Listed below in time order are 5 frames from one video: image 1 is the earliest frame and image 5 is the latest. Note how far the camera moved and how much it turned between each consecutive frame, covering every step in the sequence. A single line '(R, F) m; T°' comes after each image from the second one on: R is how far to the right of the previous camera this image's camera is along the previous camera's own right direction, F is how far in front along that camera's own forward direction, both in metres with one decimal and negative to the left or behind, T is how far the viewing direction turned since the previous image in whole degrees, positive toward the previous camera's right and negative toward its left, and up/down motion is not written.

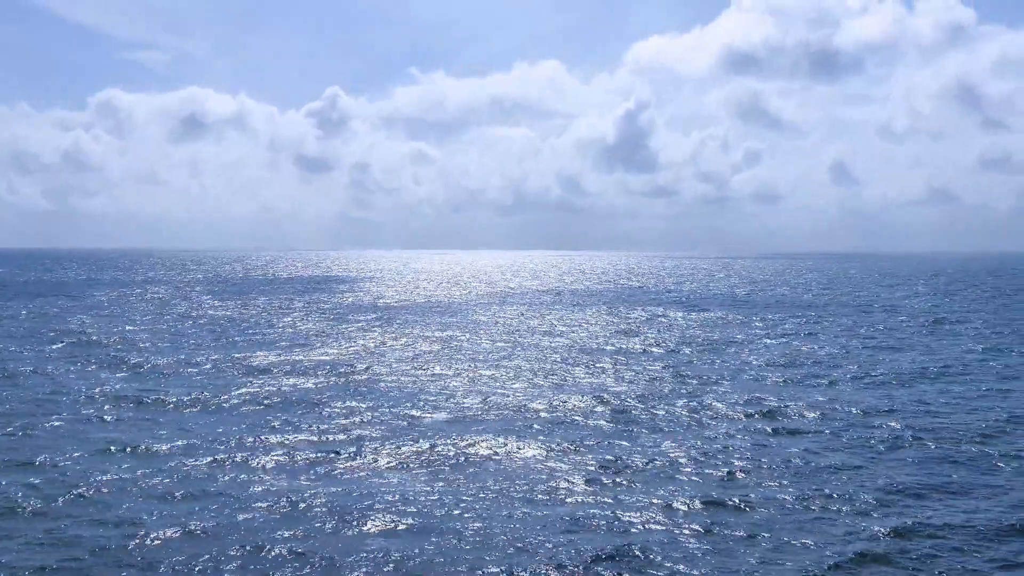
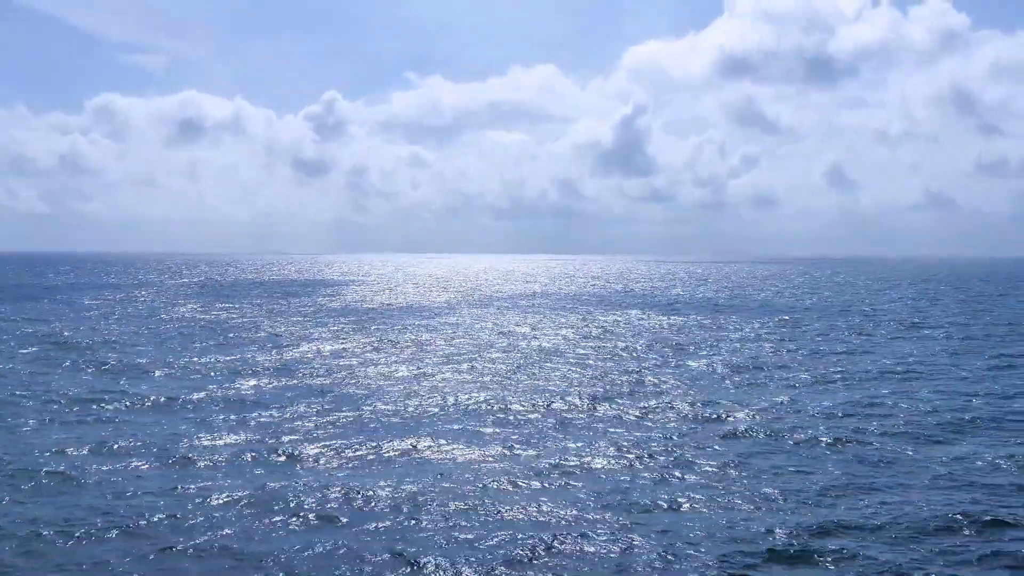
(+2.0, -0.4) m; 0°
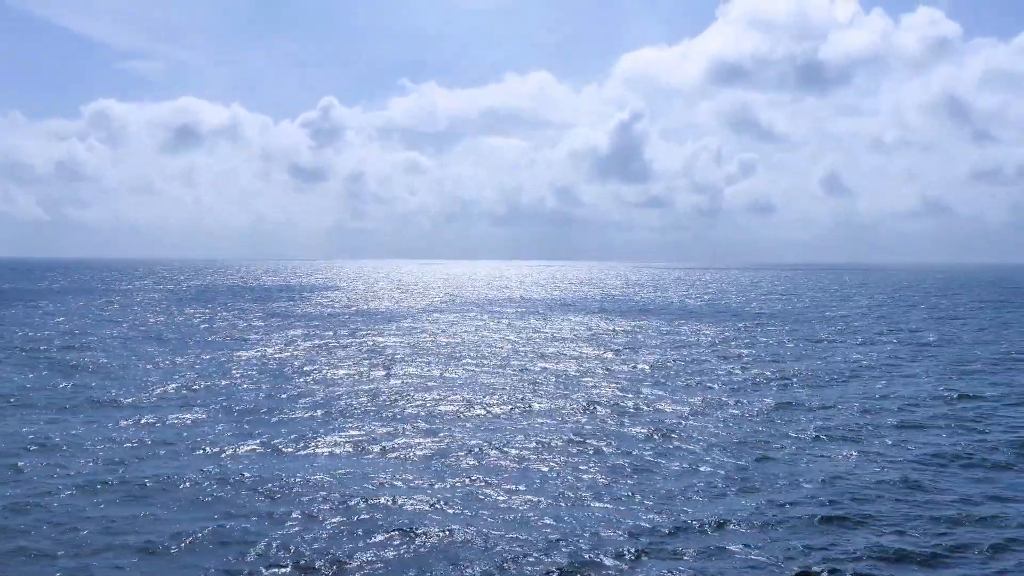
(+3.1, -0.2) m; 0°
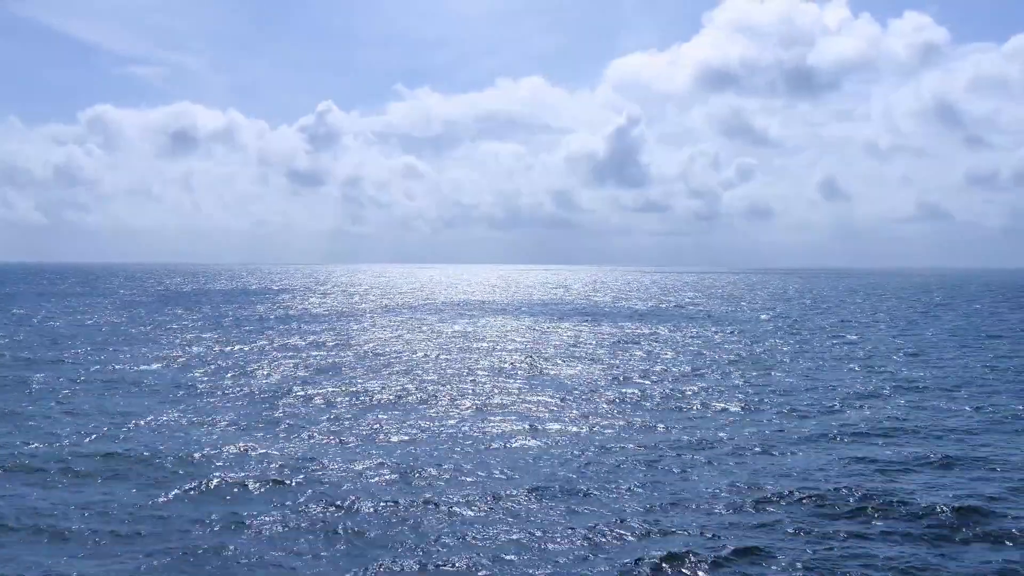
(+4.3, -0.1) m; 0°
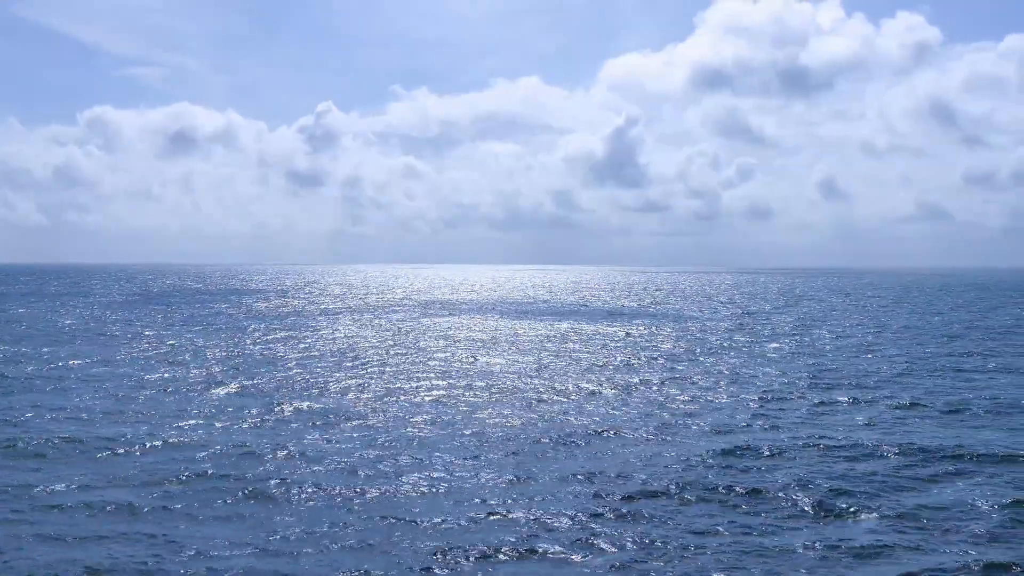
(+2.0, -0.2) m; 0°
